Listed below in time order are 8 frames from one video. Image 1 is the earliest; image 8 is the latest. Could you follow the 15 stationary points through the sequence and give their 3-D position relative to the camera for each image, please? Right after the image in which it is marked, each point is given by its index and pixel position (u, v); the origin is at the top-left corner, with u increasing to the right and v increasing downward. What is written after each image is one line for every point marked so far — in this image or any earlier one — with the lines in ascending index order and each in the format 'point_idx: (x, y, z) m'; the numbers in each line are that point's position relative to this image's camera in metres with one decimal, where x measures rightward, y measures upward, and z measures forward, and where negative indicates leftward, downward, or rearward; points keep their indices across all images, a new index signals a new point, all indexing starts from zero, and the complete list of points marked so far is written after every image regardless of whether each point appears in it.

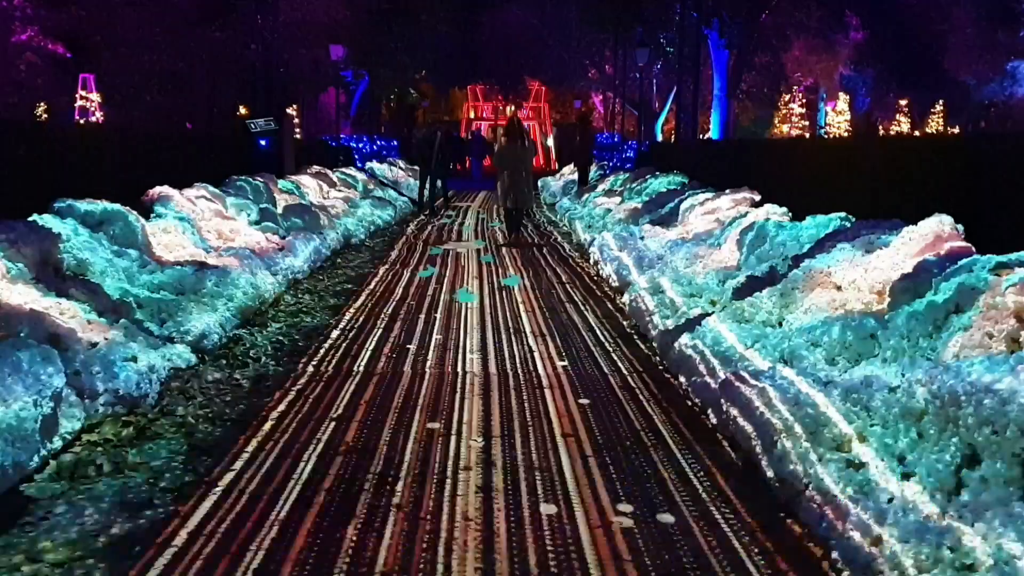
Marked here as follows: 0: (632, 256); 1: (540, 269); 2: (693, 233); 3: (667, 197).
0: (+1.5, +0.4, +12.0) m
1: (+0.3, +0.3, +13.0) m
2: (+2.2, +0.7, +11.9) m
3: (+2.6, +1.5, +16.5) m
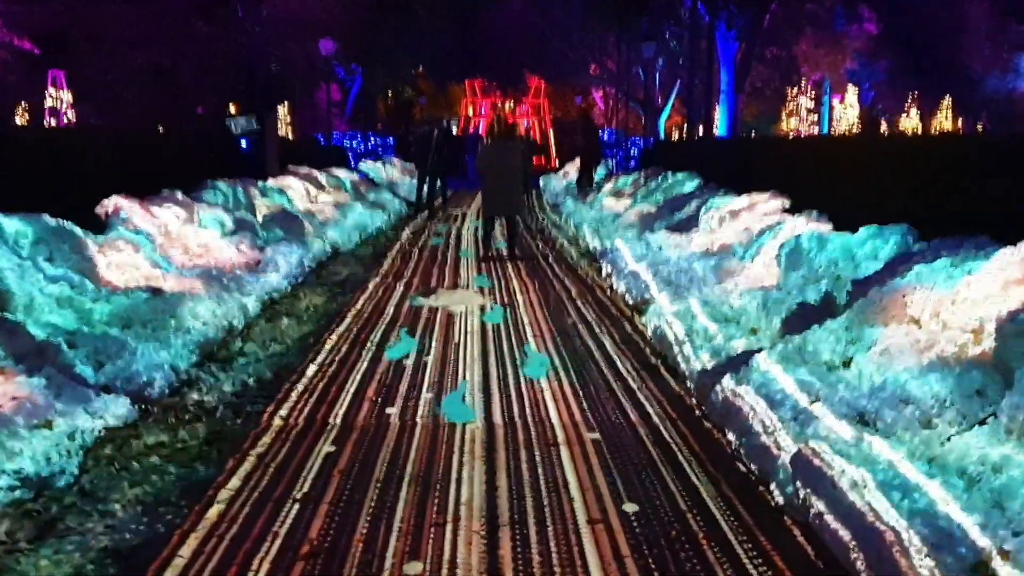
0: (+1.5, +0.2, +10.7) m
1: (+0.4, +0.1, +11.8) m
2: (+2.2, +0.5, +10.7) m
3: (+2.6, +1.4, +15.2) m
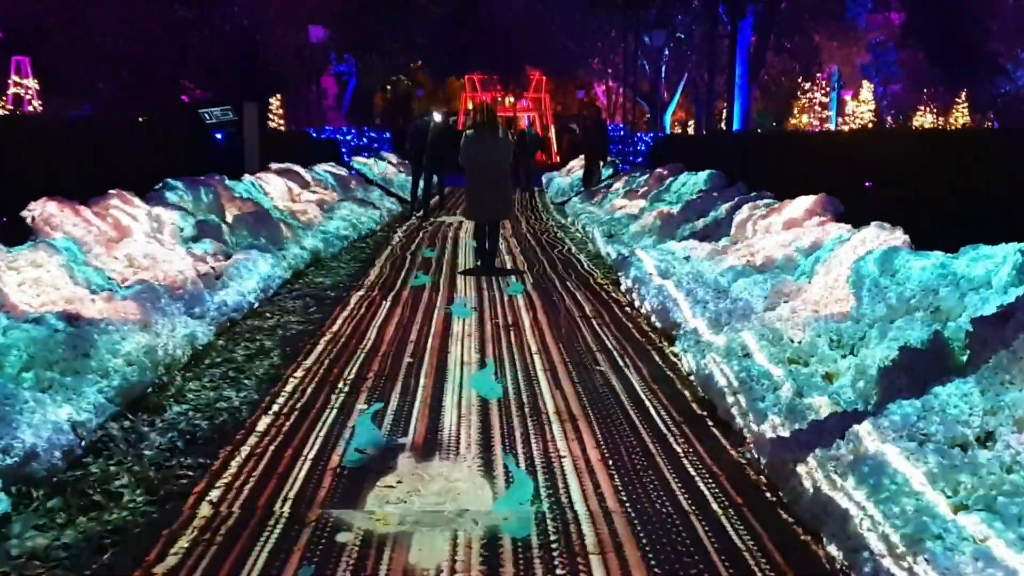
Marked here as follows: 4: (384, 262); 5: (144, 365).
0: (+1.6, 0.0, +9.1) m
1: (+0.4, -0.1, +10.2) m
2: (+2.3, +0.3, +9.0) m
3: (+2.7, +1.2, +13.6) m
4: (-1.7, +0.3, +12.8) m
5: (-2.5, -0.5, +6.5) m
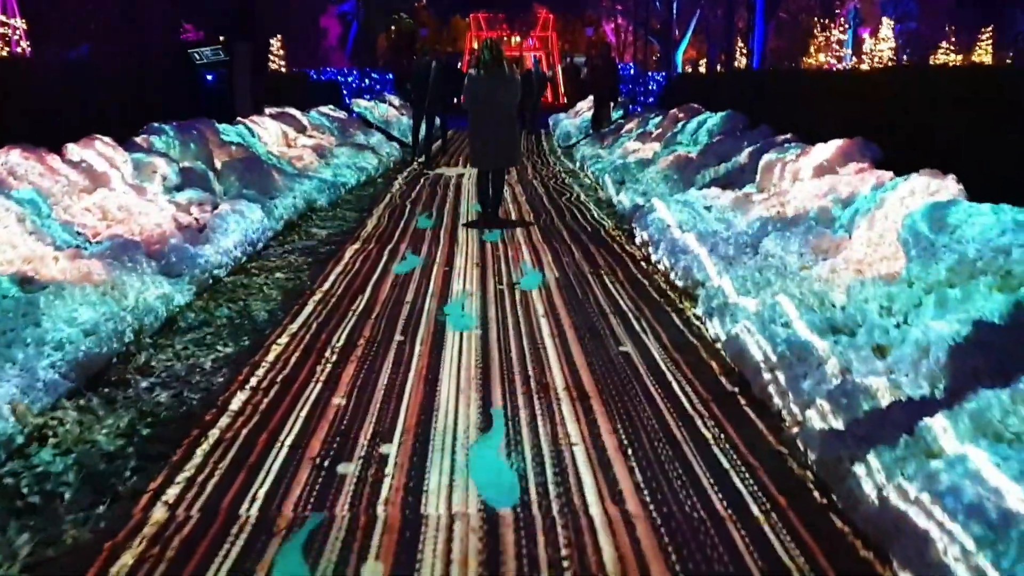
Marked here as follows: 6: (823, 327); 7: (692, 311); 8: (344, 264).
0: (+1.6, +0.4, +8.4) m
1: (+0.5, +0.3, +9.4) m
2: (+2.4, +0.7, +8.3) m
3: (+2.8, +1.9, +12.7) m
4: (-1.6, +1.0, +12.1) m
5: (-2.4, -0.3, +5.8) m
6: (+1.8, -0.2, +5.5) m
7: (+1.3, -0.2, +7.1) m
8: (-1.6, +0.2, +9.0) m
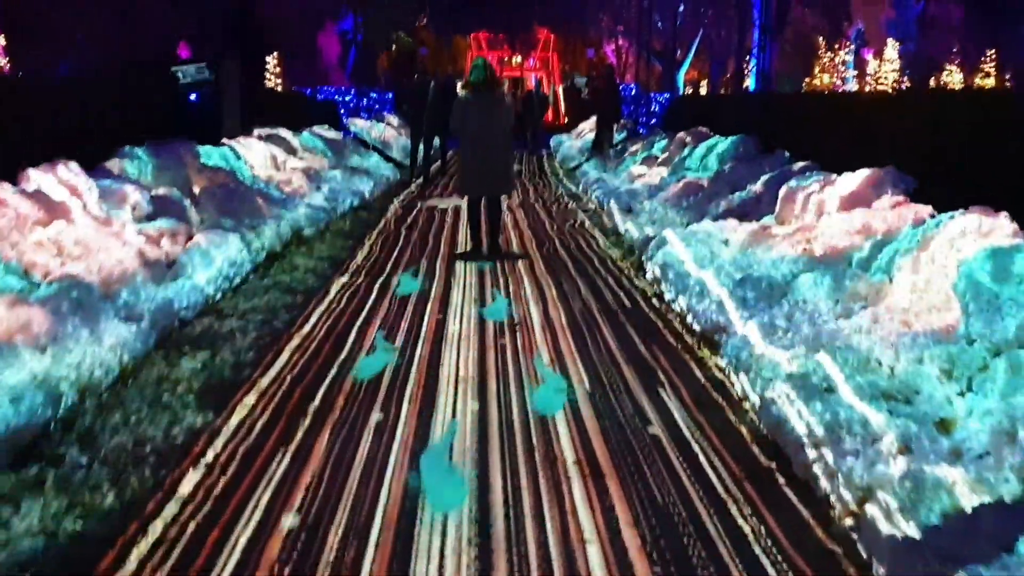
0: (+1.6, +0.1, +7.6) m
1: (+0.5, 0.0, +8.7) m
2: (+2.3, +0.3, +7.5) m
3: (+2.8, +1.4, +12.0) m
4: (-1.6, +0.6, +11.3) m
5: (-2.4, -0.6, +5.1) m
6: (+1.8, -0.5, +4.7) m
7: (+1.3, -0.5, +6.4) m
8: (-1.6, -0.1, +8.3) m
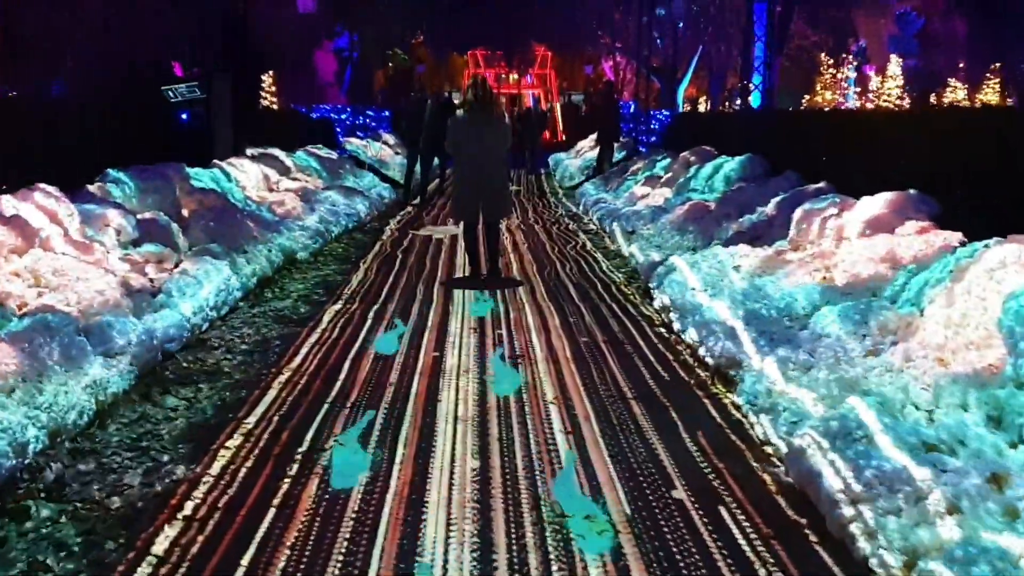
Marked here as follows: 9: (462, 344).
0: (+1.6, -0.2, +7.2) m
1: (+0.5, -0.3, +8.3) m
2: (+2.4, +0.1, +7.1) m
3: (+2.8, +1.1, +11.6) m
4: (-1.6, +0.3, +10.9) m
5: (-2.4, -0.7, +4.6) m
6: (+1.8, -0.7, +4.3) m
7: (+1.3, -0.7, +5.9) m
8: (-1.6, -0.4, +7.9) m
9: (-0.4, -0.4, +7.5) m
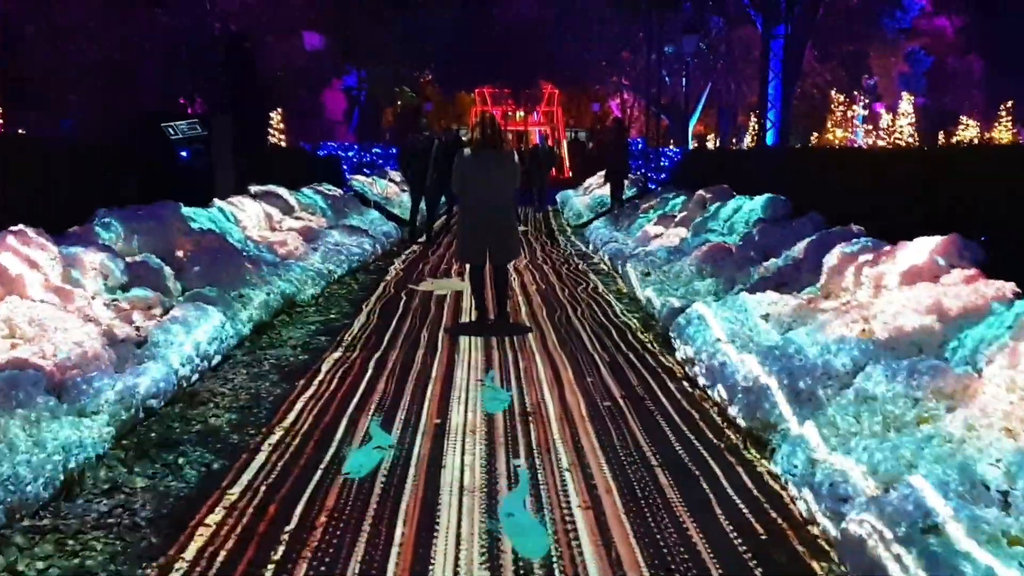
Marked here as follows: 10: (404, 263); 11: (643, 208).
0: (+1.7, -0.5, +6.6) m
1: (+0.6, -0.7, +7.7) m
2: (+2.5, -0.2, +6.6) m
3: (+2.9, +0.6, +11.1) m
4: (-1.5, -0.2, +10.4) m
5: (-2.3, -1.0, +4.1) m
6: (+1.8, -0.9, +3.7) m
7: (+1.4, -1.0, +5.4) m
8: (-1.5, -0.7, +7.3) m
9: (-0.3, -0.8, +6.9) m
10: (-1.6, +0.4, +14.3) m
11: (+2.7, +1.6, +19.5) m
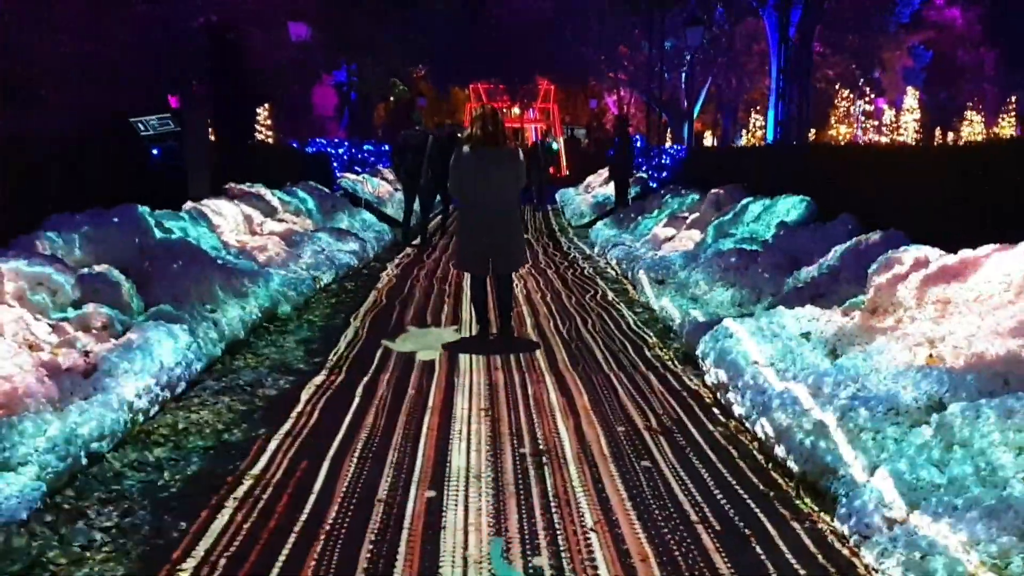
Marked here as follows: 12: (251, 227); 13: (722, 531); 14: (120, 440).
0: (+1.8, -0.6, +5.7) m
1: (+0.6, -0.8, +6.8) m
2: (+2.5, -0.3, +5.6) m
3: (+2.9, +0.5, +10.2) m
4: (-1.5, -0.3, +9.5) m
5: (-2.3, -1.1, +3.1) m
6: (+1.9, -1.1, +2.8) m
7: (+1.5, -1.1, +4.4) m
8: (-1.4, -0.8, +6.4) m
9: (-0.2, -0.9, +6.0) m
10: (-1.6, +0.3, +13.4) m
11: (+2.6, +1.5, +18.5) m
12: (-3.5, +0.8, +13.2) m
13: (+1.0, -1.1, +4.5) m
14: (-2.2, -0.9, +5.5) m
